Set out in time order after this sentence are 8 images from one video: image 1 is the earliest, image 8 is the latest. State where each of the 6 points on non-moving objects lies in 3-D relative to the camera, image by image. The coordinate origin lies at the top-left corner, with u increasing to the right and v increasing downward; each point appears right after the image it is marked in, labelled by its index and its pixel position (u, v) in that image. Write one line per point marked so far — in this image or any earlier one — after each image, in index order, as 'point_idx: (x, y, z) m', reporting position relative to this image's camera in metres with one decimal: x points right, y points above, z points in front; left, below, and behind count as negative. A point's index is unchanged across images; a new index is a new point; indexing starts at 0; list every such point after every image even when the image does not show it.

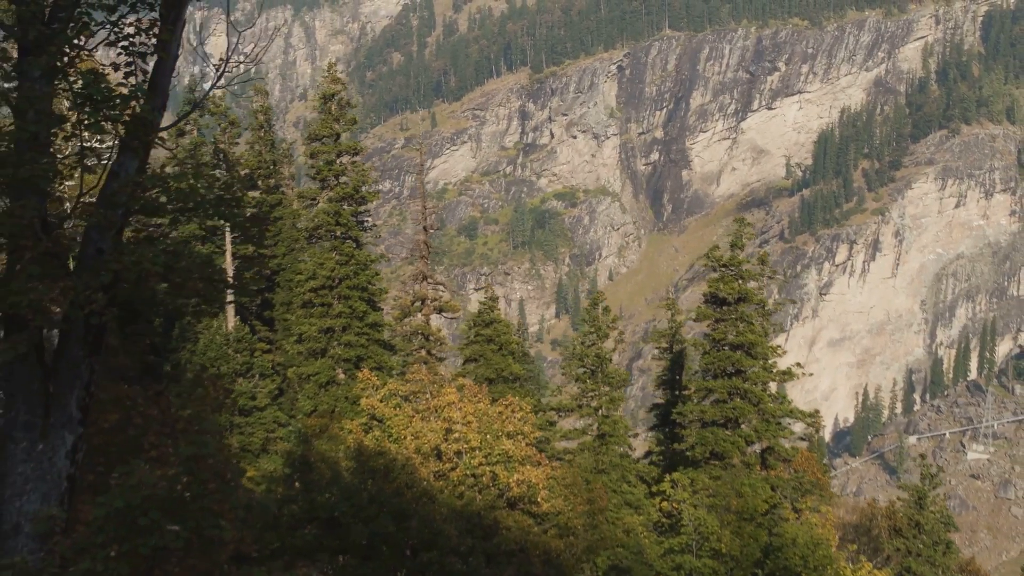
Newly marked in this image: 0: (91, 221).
0: (-3.9, +0.7, +8.3) m
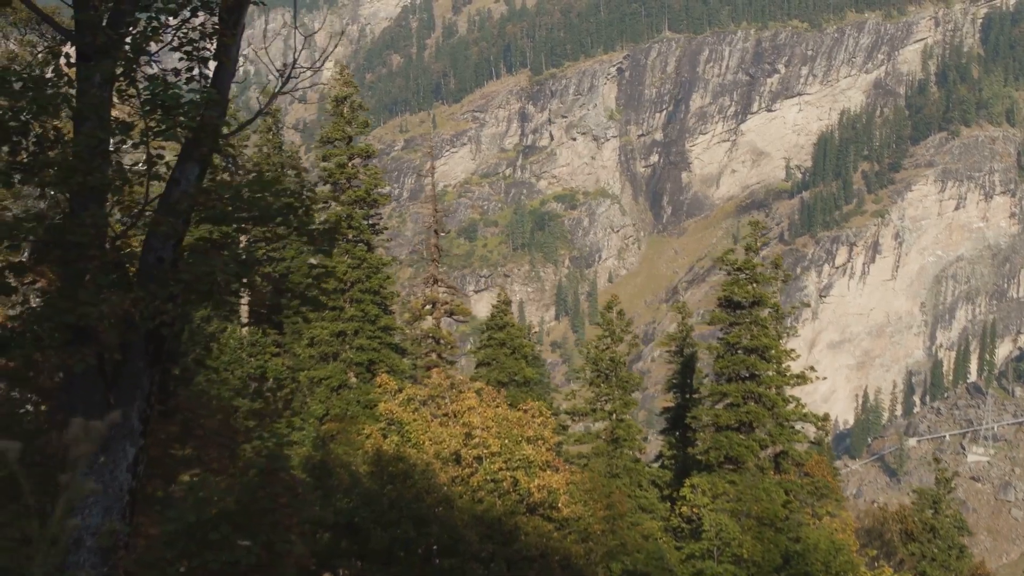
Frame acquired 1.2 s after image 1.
0: (-3.3, +0.6, +8.1) m
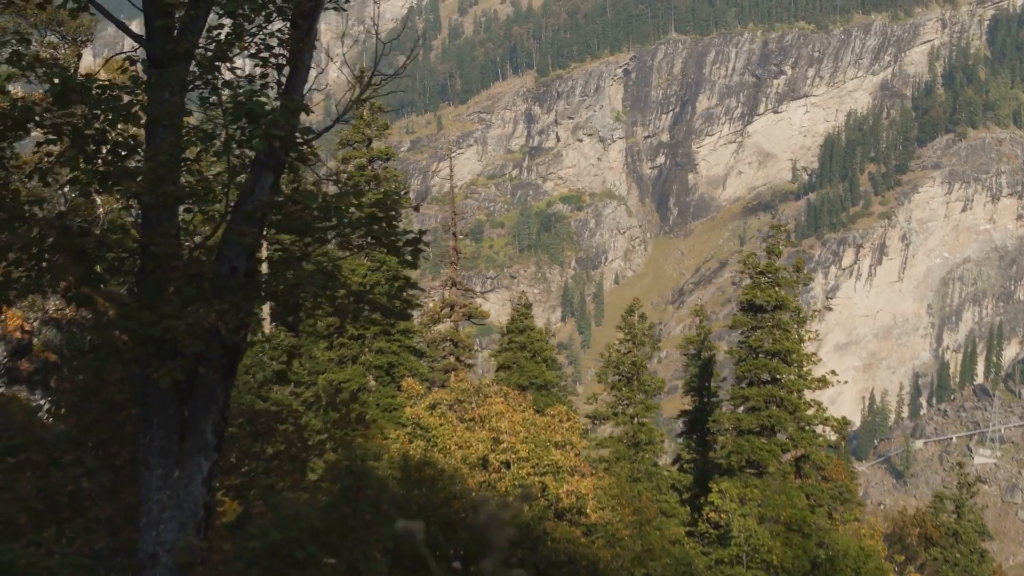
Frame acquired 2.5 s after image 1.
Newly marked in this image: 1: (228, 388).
0: (-2.5, +0.5, +7.9) m
1: (-2.7, -1.0, +8.5) m
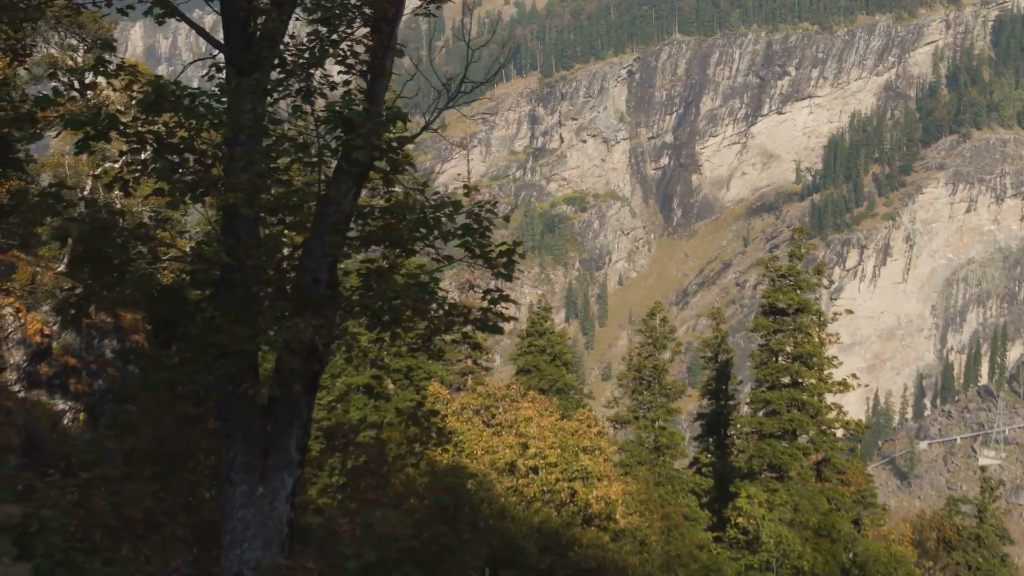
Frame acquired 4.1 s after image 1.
0: (-1.7, +0.4, +7.8) m
1: (-1.9, -1.1, +8.3) m
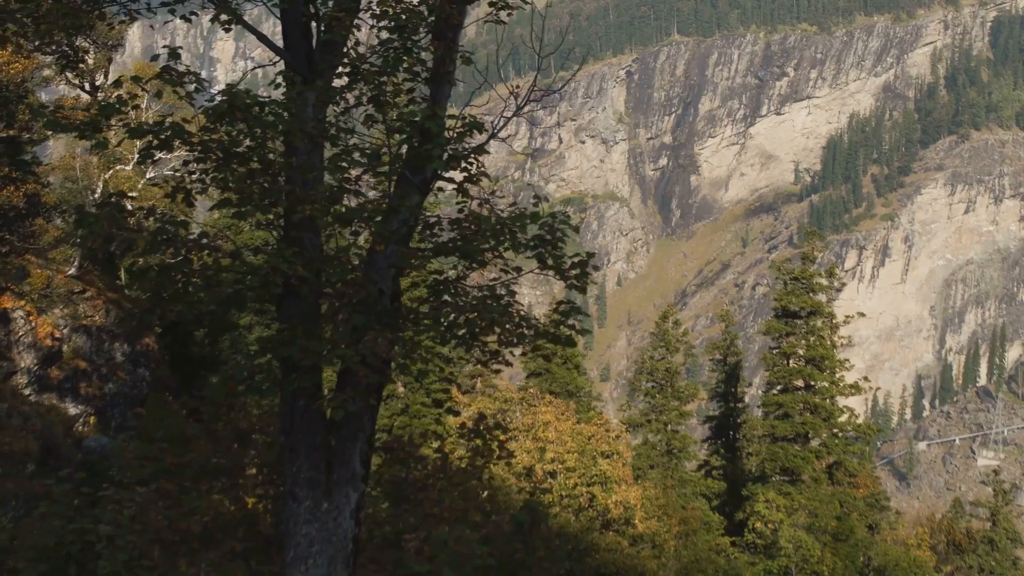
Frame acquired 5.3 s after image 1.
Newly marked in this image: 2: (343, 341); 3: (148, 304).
0: (-1.1, +0.3, +7.6) m
1: (-1.3, -1.2, +8.2) m
2: (-1.3, -0.4, +7.0) m
3: (-3.1, -0.1, +7.6) m
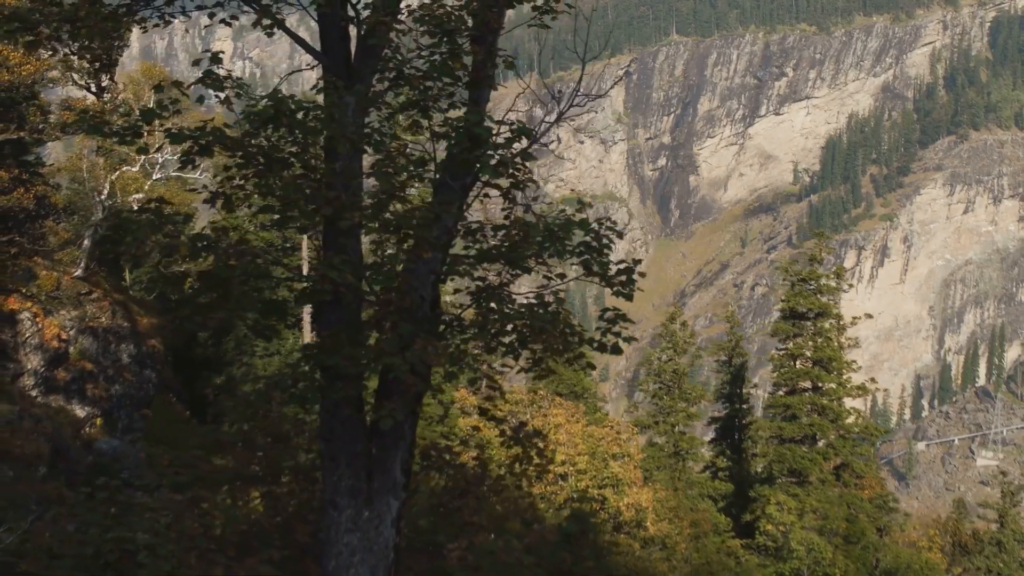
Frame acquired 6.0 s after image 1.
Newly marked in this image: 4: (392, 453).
0: (-0.8, +0.2, +7.5) m
1: (-0.9, -1.2, +8.1) m
2: (-1.0, -0.5, +7.0) m
3: (-2.7, -0.2, +7.5) m
4: (-1.0, -1.4, +7.9) m
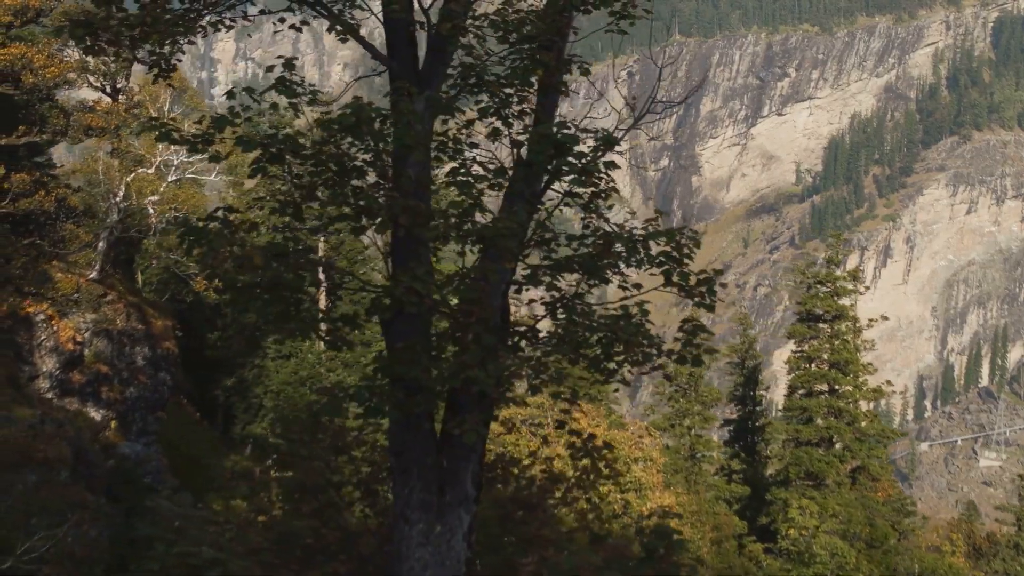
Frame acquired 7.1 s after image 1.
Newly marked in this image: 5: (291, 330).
0: (-0.1, +0.1, +7.4) m
1: (-0.3, -1.3, +7.9) m
2: (-0.3, -0.6, +6.8) m
3: (-2.1, -0.3, +7.4) m
4: (-0.4, -1.5, +7.7) m
5: (-1.8, -0.3, +7.3) m
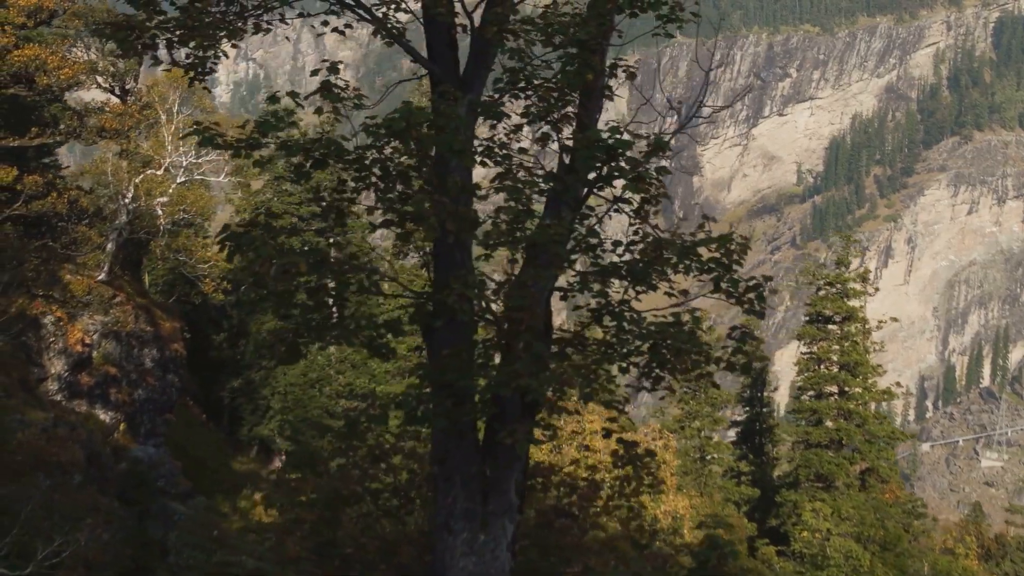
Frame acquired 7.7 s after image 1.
0: (+0.2, +0.1, +7.3) m
1: (+0.1, -1.4, +7.8) m
2: (0.0, -0.6, +6.7) m
3: (-1.7, -0.3, +7.3) m
4: (0.0, -1.6, +7.6) m
5: (-1.4, -0.4, +7.2) m
